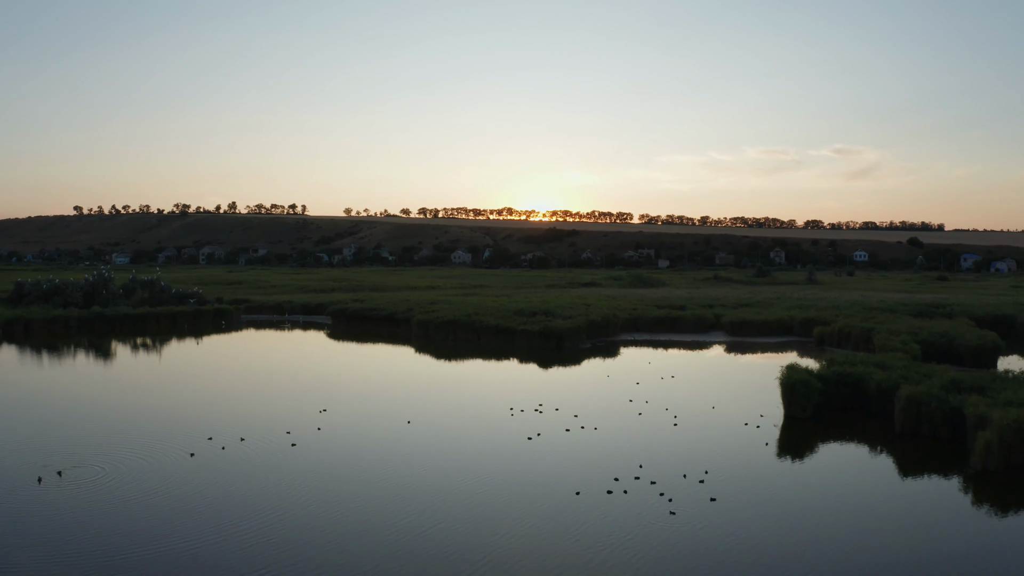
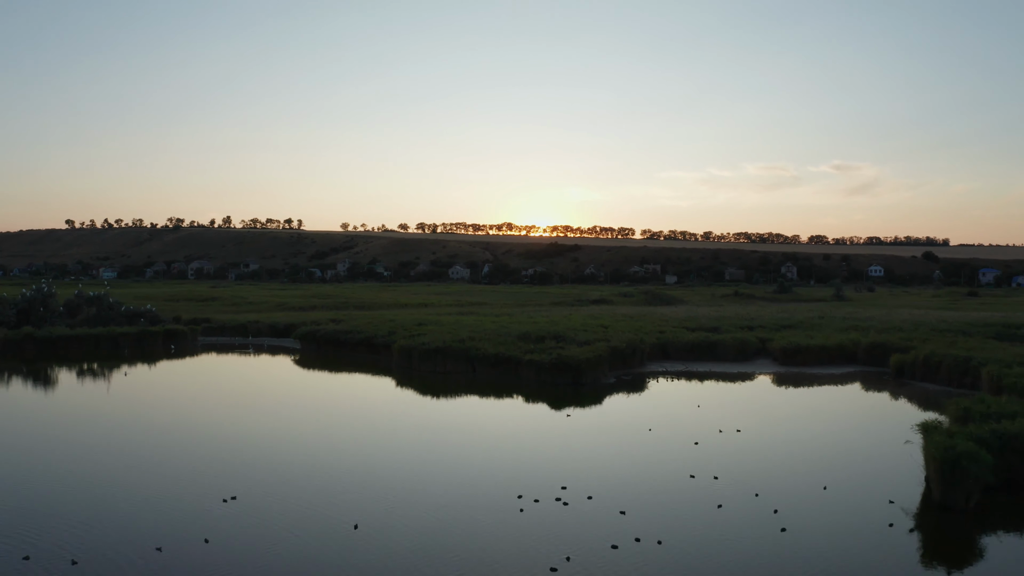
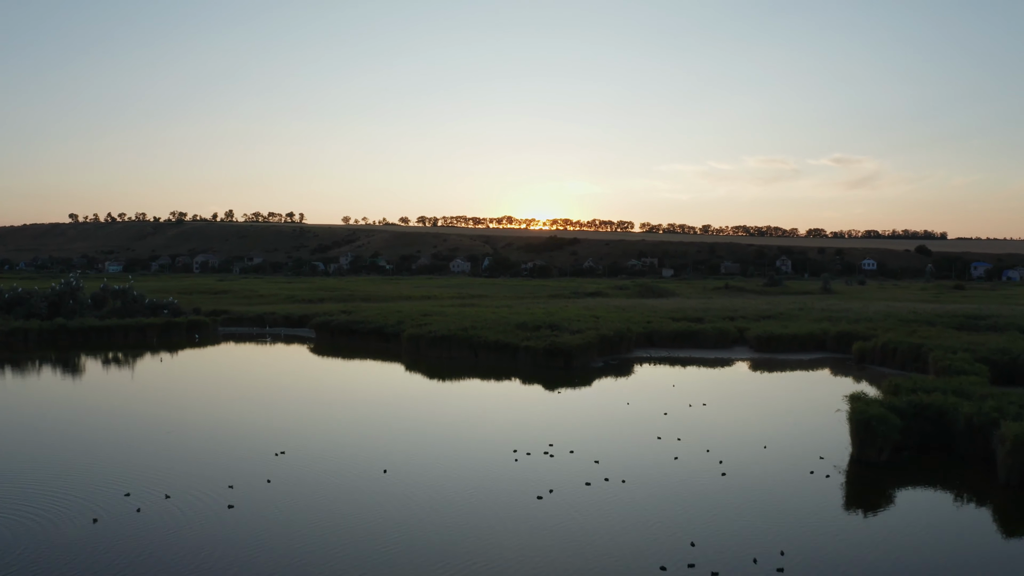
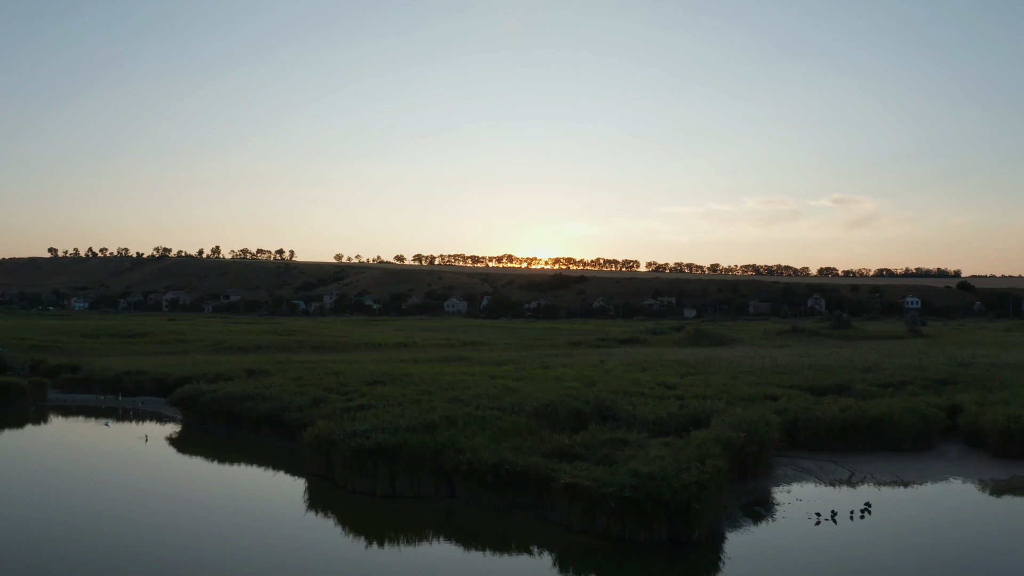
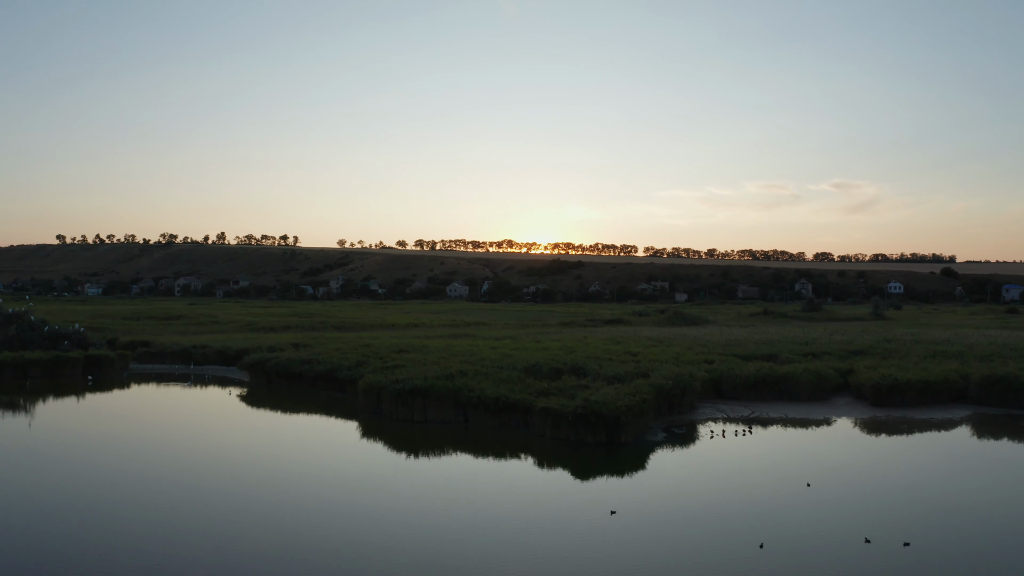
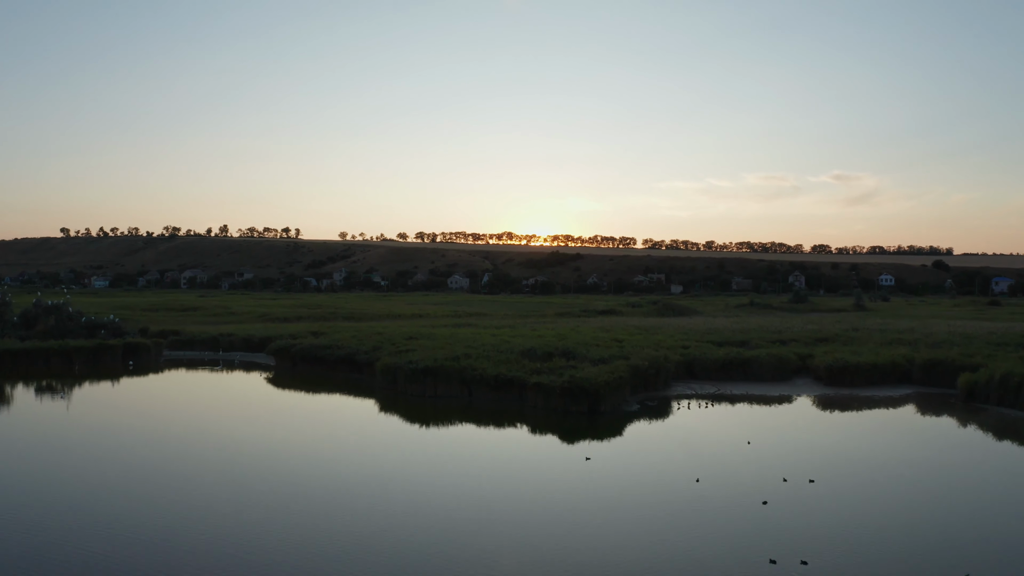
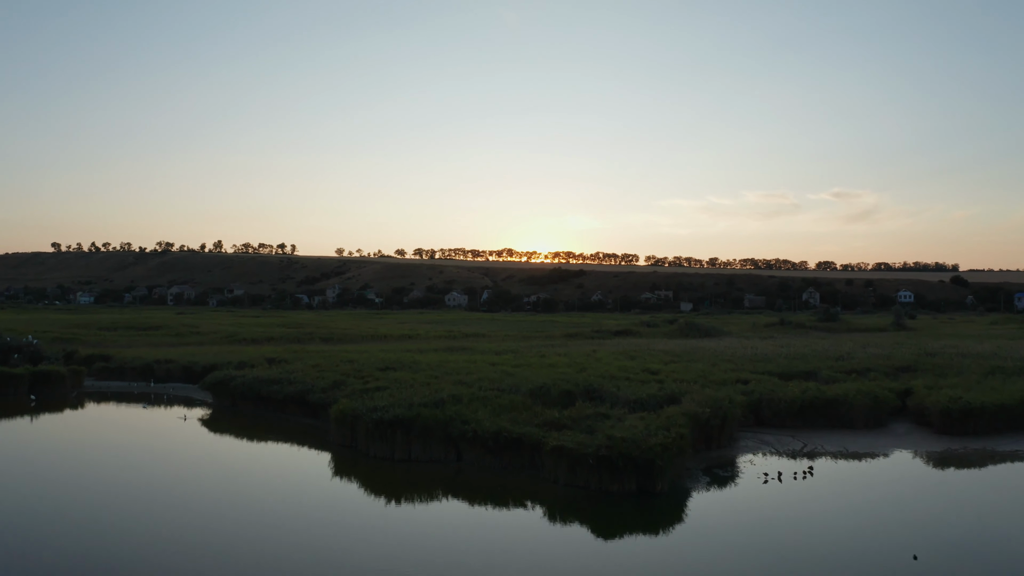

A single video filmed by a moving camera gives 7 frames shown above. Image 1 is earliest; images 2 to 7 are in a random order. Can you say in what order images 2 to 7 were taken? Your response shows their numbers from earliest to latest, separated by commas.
3, 2, 6, 5, 7, 4
